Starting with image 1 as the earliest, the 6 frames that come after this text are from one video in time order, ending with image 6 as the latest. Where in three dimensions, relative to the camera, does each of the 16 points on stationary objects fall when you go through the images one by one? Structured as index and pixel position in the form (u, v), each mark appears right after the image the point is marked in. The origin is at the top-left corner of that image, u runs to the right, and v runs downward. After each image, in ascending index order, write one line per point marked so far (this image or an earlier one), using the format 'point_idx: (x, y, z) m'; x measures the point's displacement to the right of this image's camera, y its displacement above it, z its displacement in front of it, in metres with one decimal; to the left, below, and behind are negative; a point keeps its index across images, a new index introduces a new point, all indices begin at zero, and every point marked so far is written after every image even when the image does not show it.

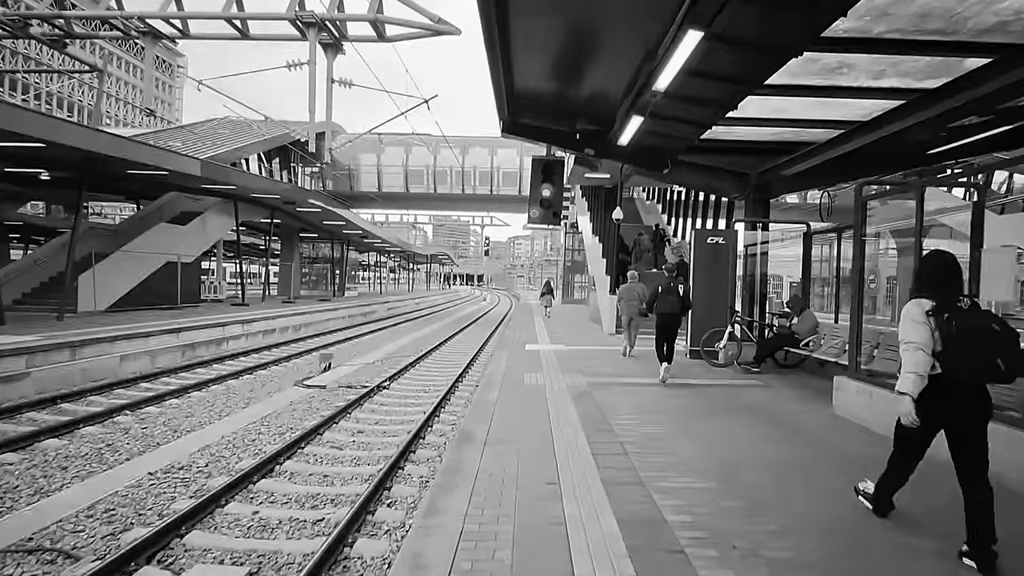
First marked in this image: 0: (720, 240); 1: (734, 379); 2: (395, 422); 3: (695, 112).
0: (+3.8, +0.9, +12.0) m
1: (+3.2, -1.3, +9.5) m
2: (-1.6, -1.9, +9.2) m
3: (+2.4, +2.4, +8.8) m
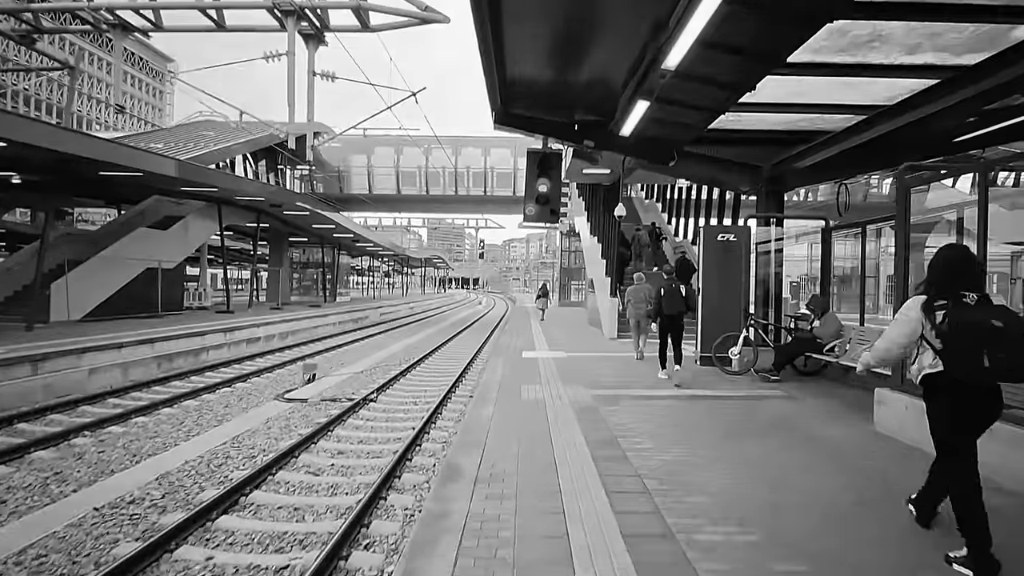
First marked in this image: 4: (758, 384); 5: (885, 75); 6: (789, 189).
0: (+3.7, +0.9, +11.2) m
1: (+3.1, -1.3, +8.7) m
2: (-1.6, -1.9, +8.4) m
3: (+2.4, +2.3, +8.0) m
4: (+3.4, -1.3, +9.1) m
5: (+4.3, +2.5, +7.7) m
6: (+4.8, +1.7, +11.4) m
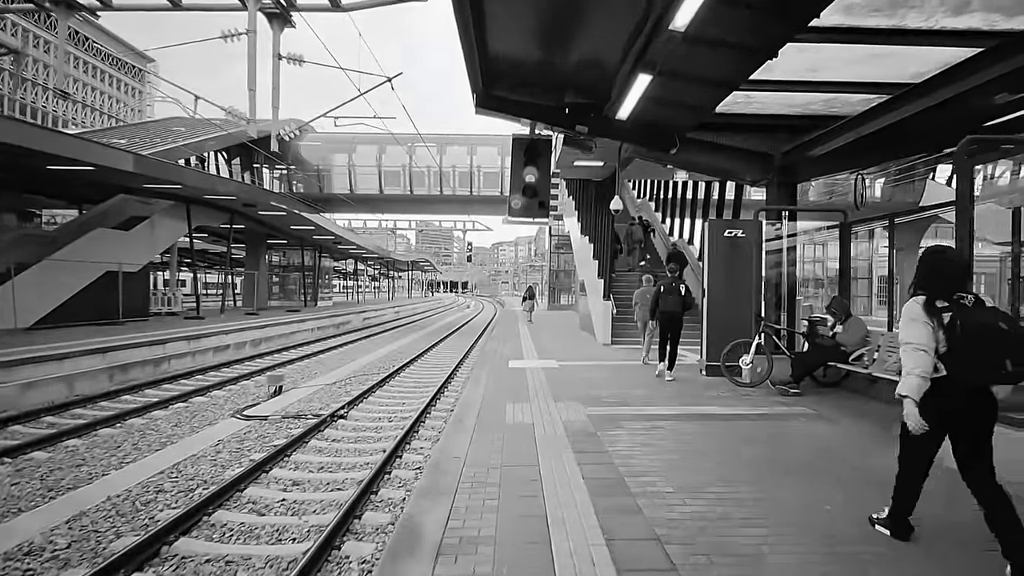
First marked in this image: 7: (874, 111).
0: (+3.5, +0.8, +10.2) m
1: (+2.9, -1.3, +7.6) m
2: (-1.8, -2.0, +7.3) m
3: (+2.2, +2.3, +7.0) m
4: (+3.2, -1.3, +8.1) m
5: (+4.1, +2.5, +6.7) m
6: (+4.5, +1.7, +10.4) m
7: (+4.7, +2.3, +8.6) m
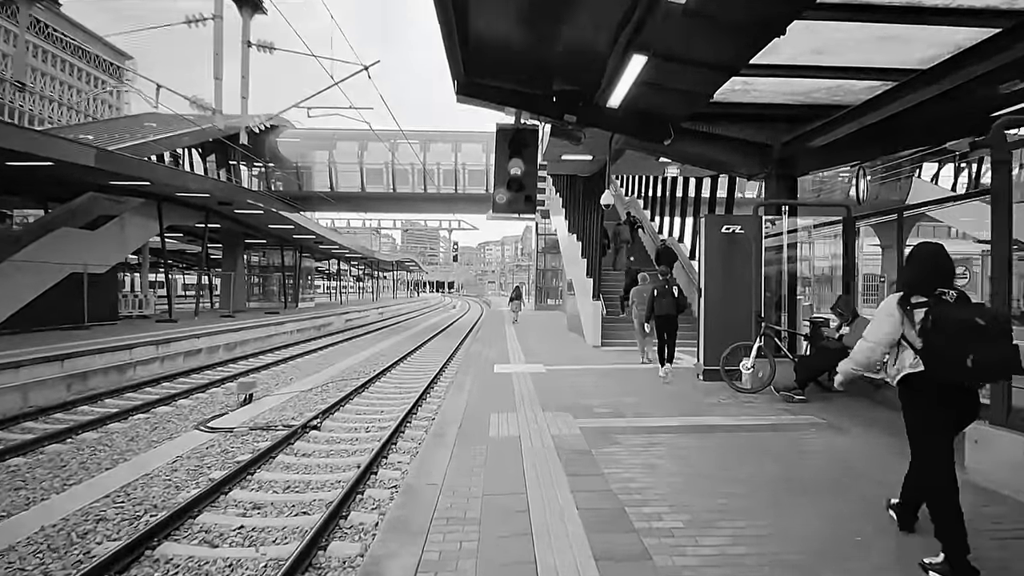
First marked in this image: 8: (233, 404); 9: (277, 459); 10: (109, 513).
0: (+3.3, +0.9, +9.7) m
1: (+2.8, -1.3, +7.1) m
2: (-2.0, -2.0, +6.6) m
3: (+2.0, +2.3, +6.4) m
4: (+3.0, -1.3, +7.5) m
5: (+3.9, +2.5, +6.1) m
6: (+4.3, +1.7, +9.9) m
7: (+4.5, +2.3, +8.1) m
8: (-4.6, -1.9, +10.9) m
9: (-2.7, -2.0, +7.6) m
10: (-3.6, -2.0, +5.9) m
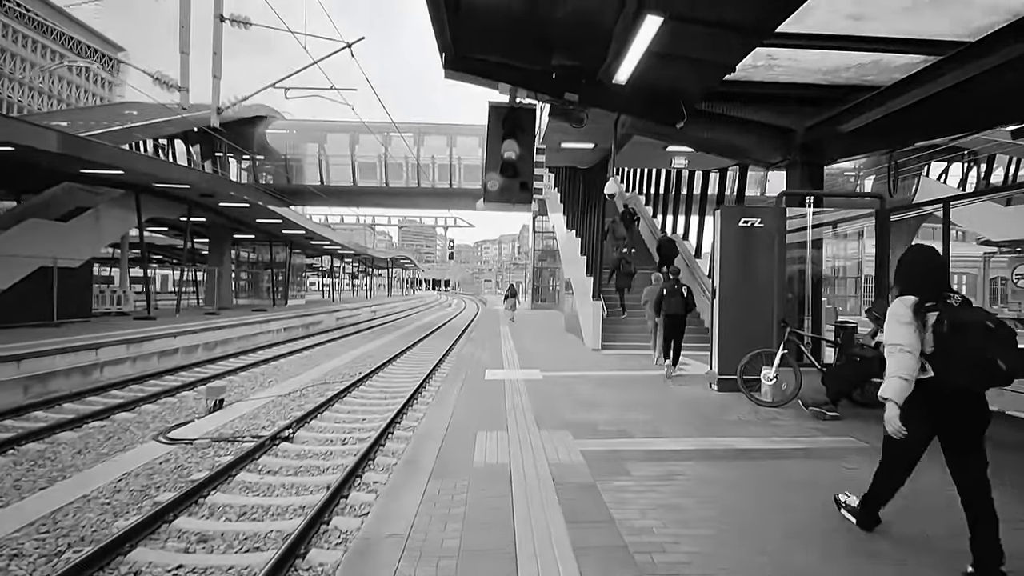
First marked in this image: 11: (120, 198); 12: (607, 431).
0: (+3.2, +0.8, +8.8) m
1: (+2.7, -1.3, +6.2) m
2: (-2.1, -2.0, +5.7) m
3: (+1.9, +2.3, +5.6) m
4: (+2.9, -1.3, +6.6) m
5: (+3.9, +2.5, +5.3) m
6: (+4.2, +1.7, +9.0) m
7: (+4.4, +2.3, +7.2) m
8: (-4.7, -1.8, +10.0) m
9: (-2.8, -1.9, +6.7) m
10: (-3.7, -1.9, +5.0) m
11: (-11.7, +2.7, +19.9) m
12: (+0.9, -1.3, +6.4) m
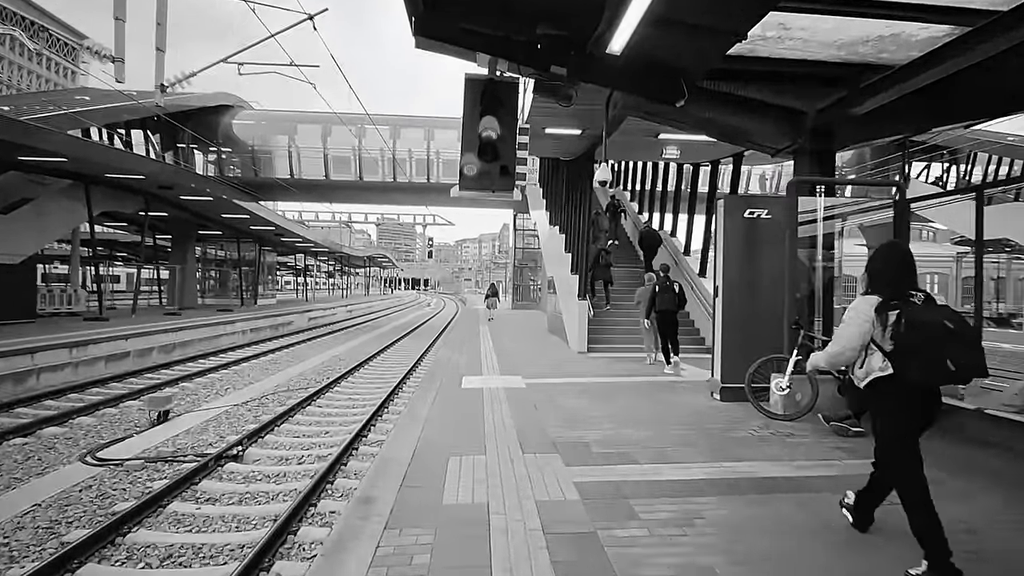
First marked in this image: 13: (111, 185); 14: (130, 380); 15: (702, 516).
0: (+2.9, +0.9, +8.0) m
1: (+2.5, -1.3, +5.4) m
2: (-2.2, -1.9, +4.8) m
3: (+1.8, +2.4, +4.7) m
4: (+2.7, -1.3, +5.8) m
5: (+3.8, +2.5, +4.5) m
6: (+4.0, +1.7, +8.2) m
7: (+4.2, +2.3, +6.5) m
8: (-4.9, -1.8, +8.9) m
9: (-3.0, -1.9, +5.8) m
10: (-3.8, -1.9, +4.0) m
11: (-12.3, +2.7, +18.7) m
12: (+0.7, -1.3, +5.6) m
13: (-11.4, +3.0, +19.1) m
14: (-7.0, -1.7, +12.1) m
15: (+1.2, -1.4, +4.2) m
